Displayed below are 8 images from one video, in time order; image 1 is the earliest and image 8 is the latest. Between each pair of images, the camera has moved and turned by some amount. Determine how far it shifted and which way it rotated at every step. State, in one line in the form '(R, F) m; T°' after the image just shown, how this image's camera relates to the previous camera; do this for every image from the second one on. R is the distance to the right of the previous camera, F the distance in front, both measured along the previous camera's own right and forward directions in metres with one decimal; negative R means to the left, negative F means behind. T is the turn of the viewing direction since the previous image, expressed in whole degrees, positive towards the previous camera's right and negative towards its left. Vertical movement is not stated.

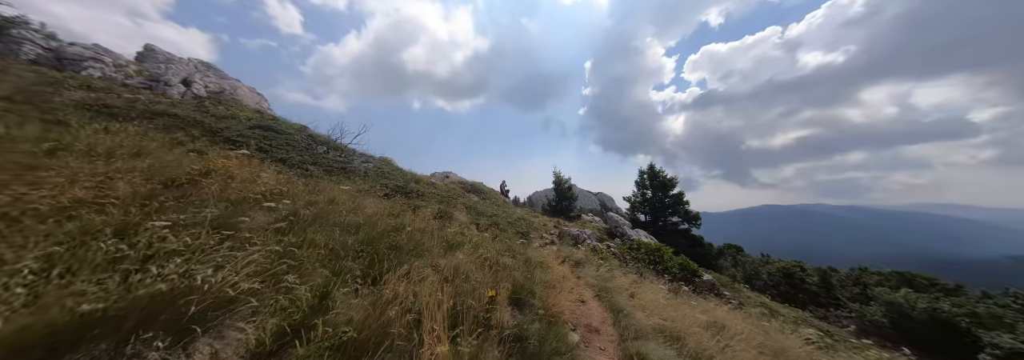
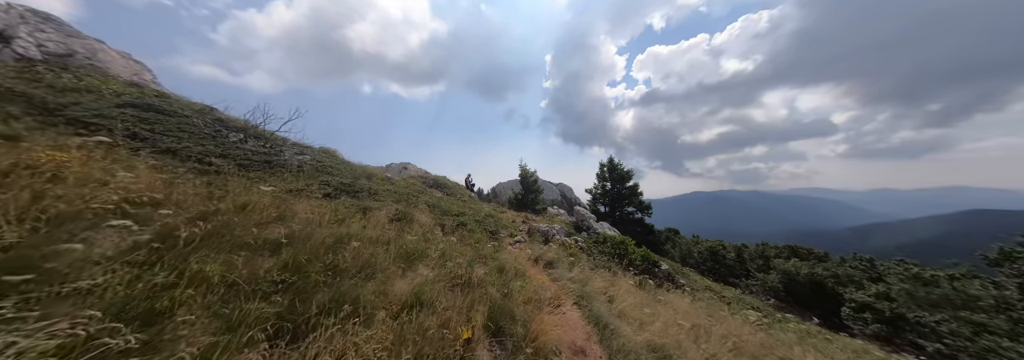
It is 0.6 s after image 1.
(-0.2, +0.9) m; +9°
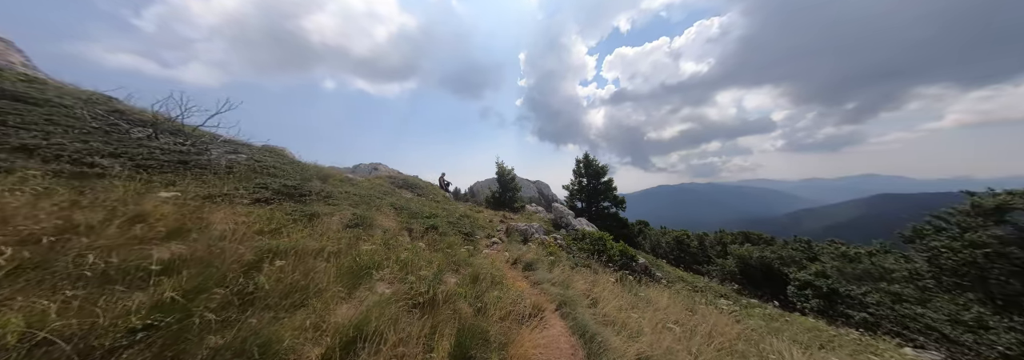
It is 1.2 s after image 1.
(+0.1, +0.7) m; +6°
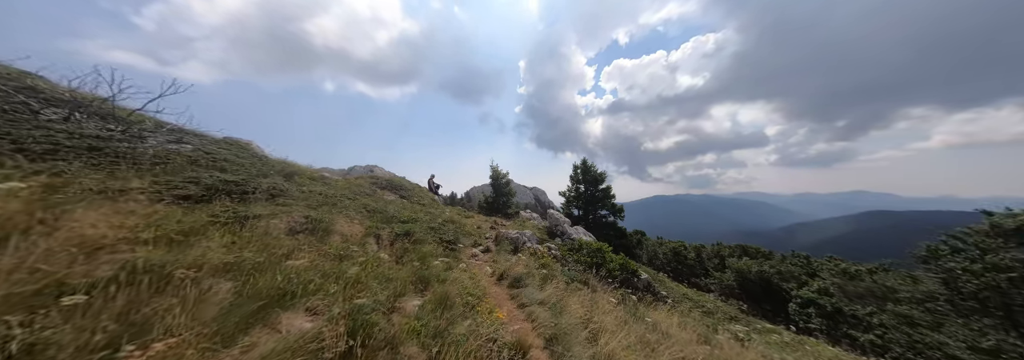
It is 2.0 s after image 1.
(+0.3, +1.2) m; +1°
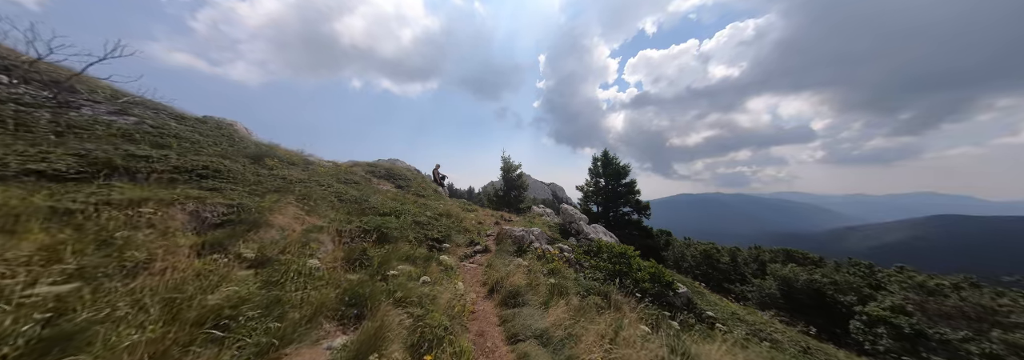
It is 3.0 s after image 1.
(+0.6, +2.1) m; -4°
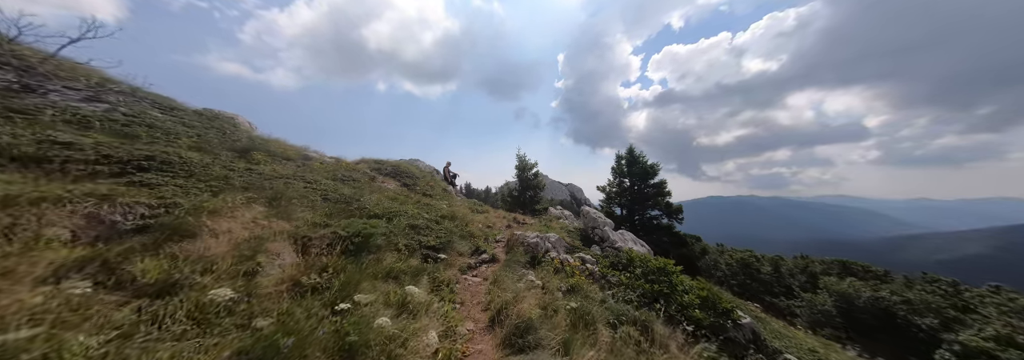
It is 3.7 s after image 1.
(+0.2, +1.5) m; -4°
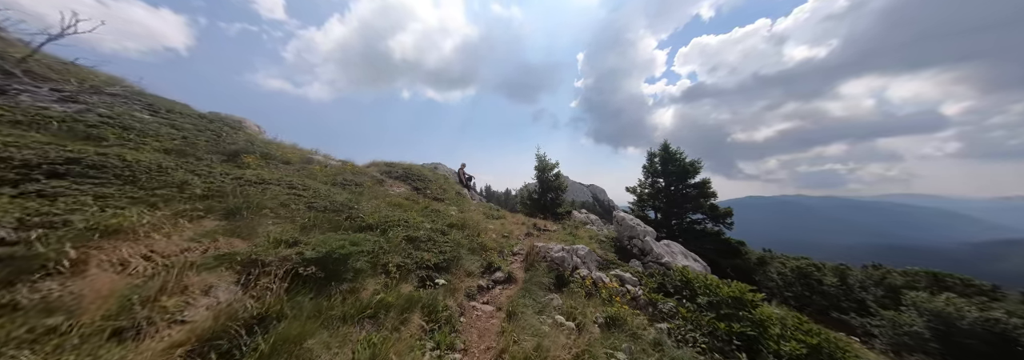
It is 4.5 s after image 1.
(0.0, +1.6) m; -5°
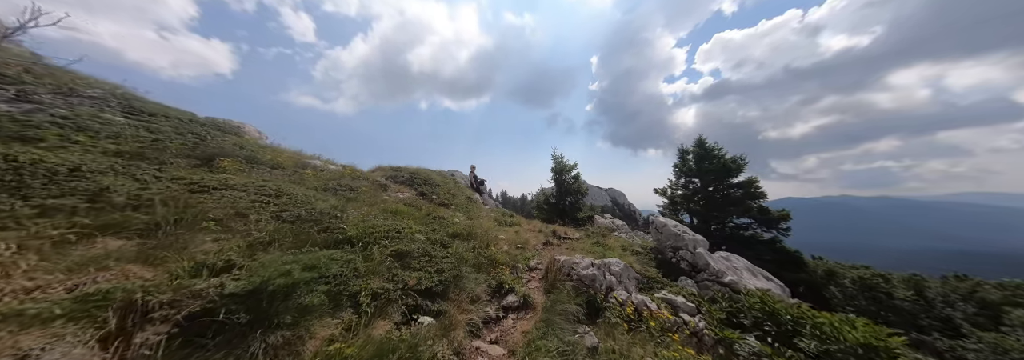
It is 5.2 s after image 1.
(0.0, +1.5) m; -4°
